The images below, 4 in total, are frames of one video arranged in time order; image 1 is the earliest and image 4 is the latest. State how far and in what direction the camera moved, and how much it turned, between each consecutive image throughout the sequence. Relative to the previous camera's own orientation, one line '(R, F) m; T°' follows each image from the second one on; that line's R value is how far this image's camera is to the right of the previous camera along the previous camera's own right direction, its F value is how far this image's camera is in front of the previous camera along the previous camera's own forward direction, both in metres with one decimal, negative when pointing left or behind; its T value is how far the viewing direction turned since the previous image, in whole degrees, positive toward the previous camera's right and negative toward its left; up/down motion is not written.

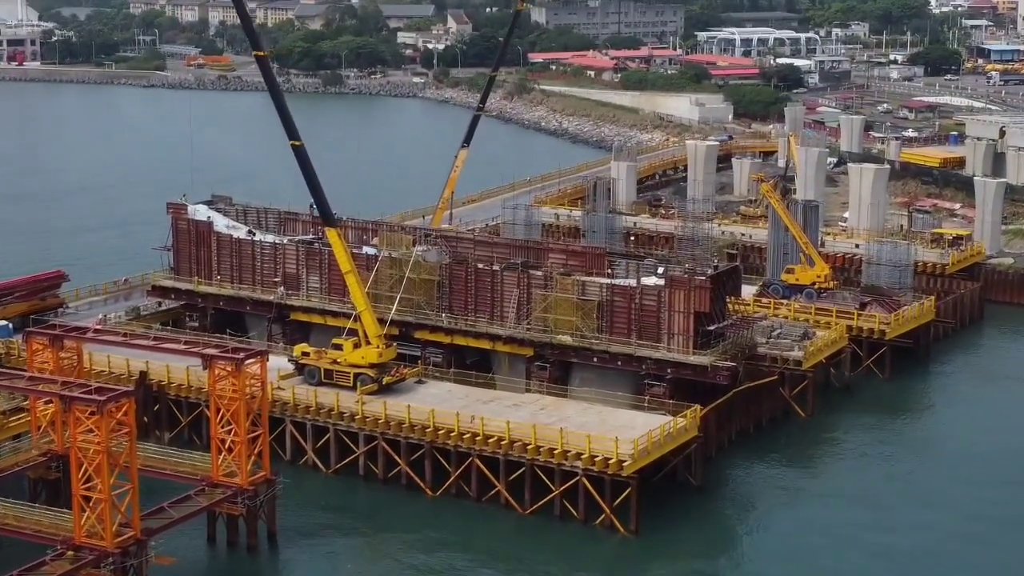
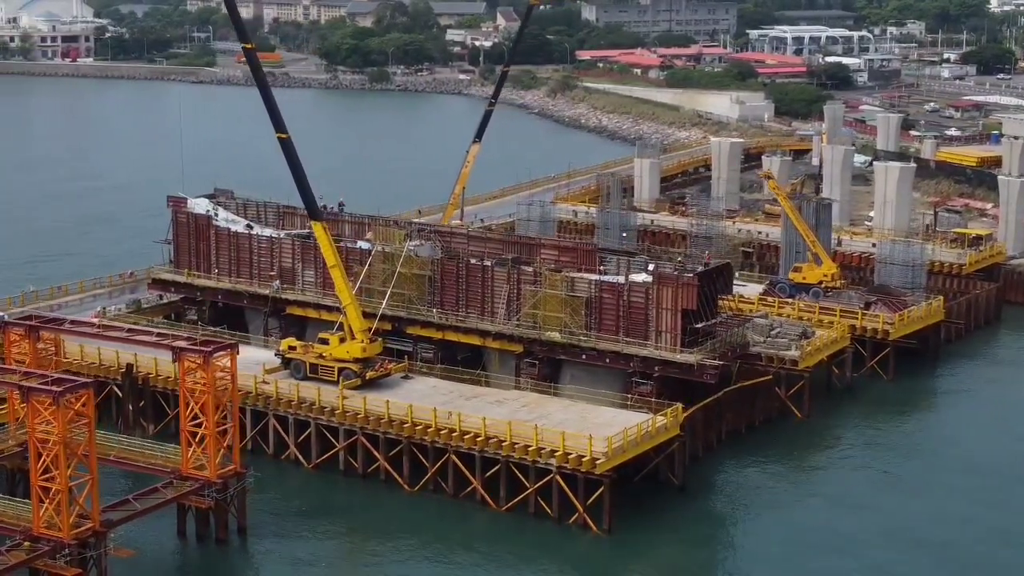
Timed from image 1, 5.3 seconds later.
(+1.5, +0.3) m; -2°
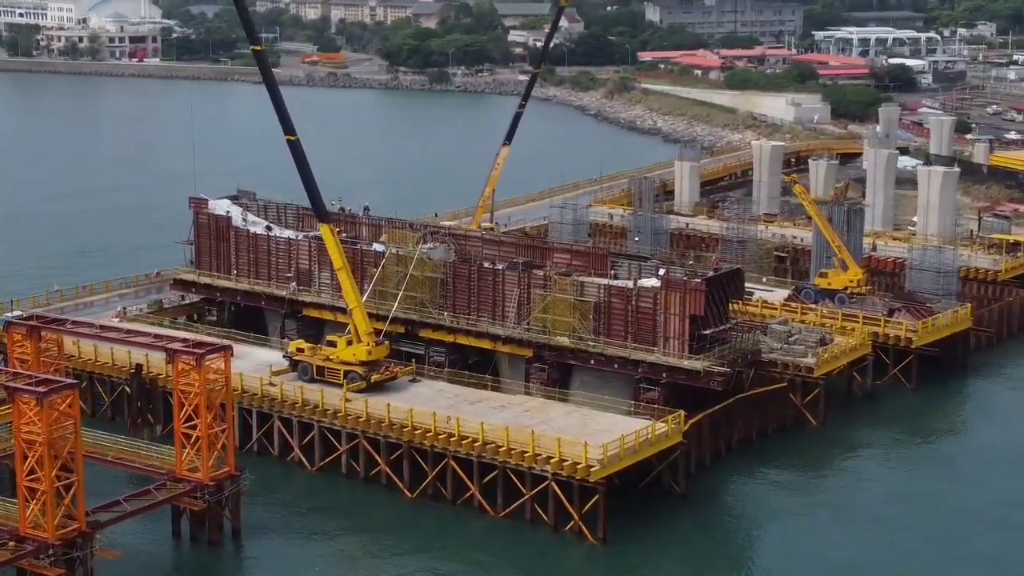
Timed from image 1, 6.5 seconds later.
(+1.3, +0.2) m; -3°
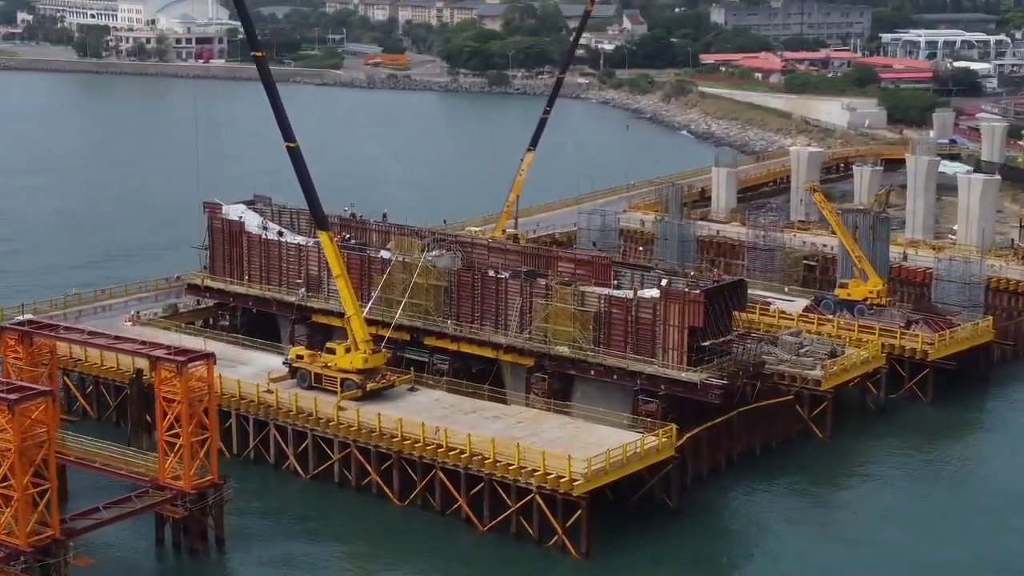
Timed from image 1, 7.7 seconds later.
(+1.5, +0.3) m; -3°
